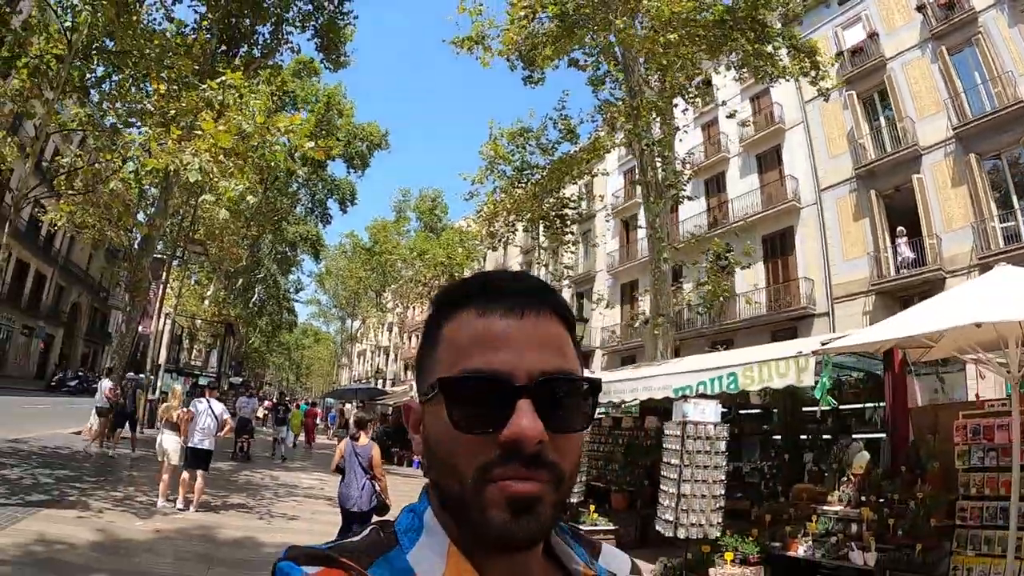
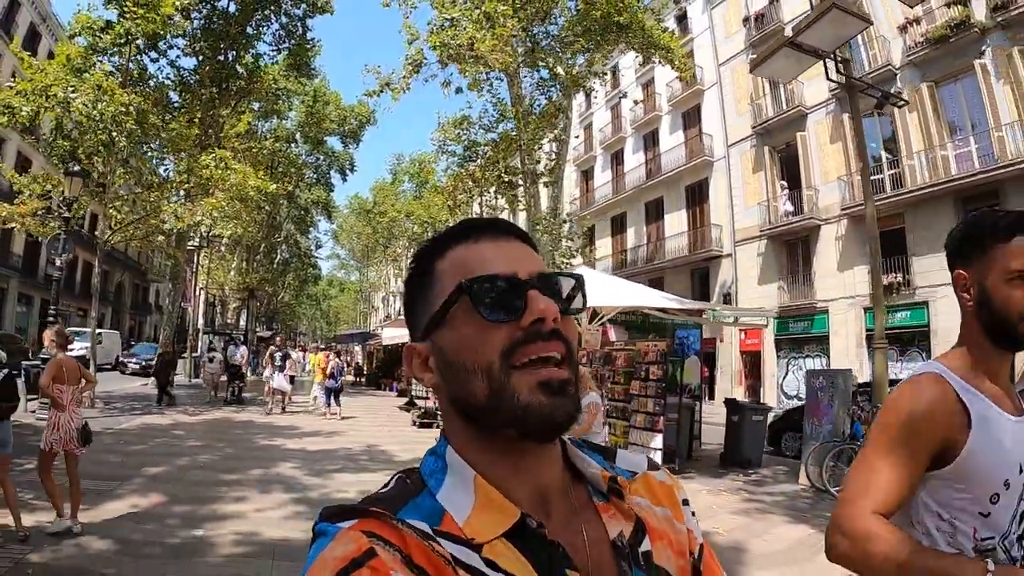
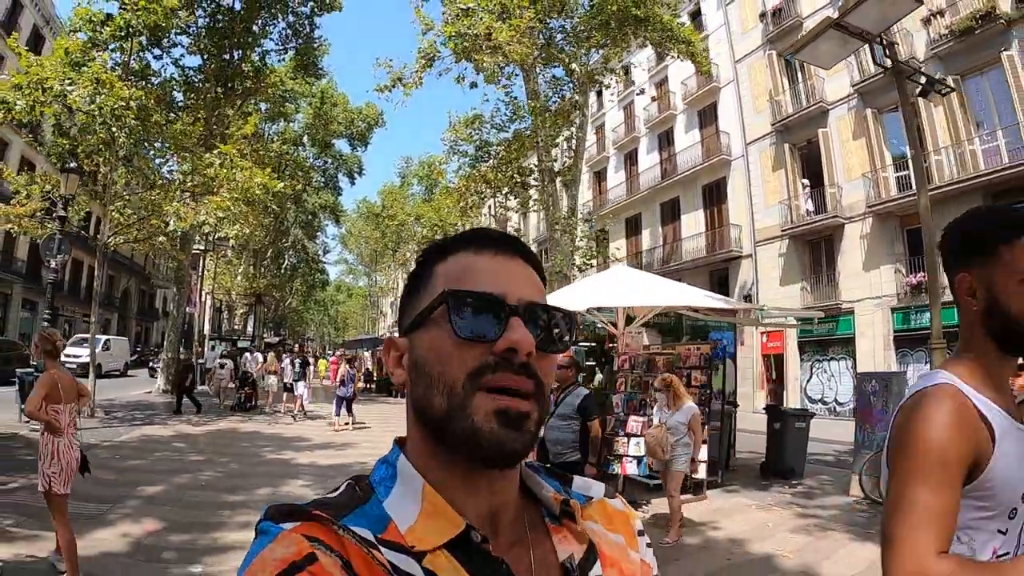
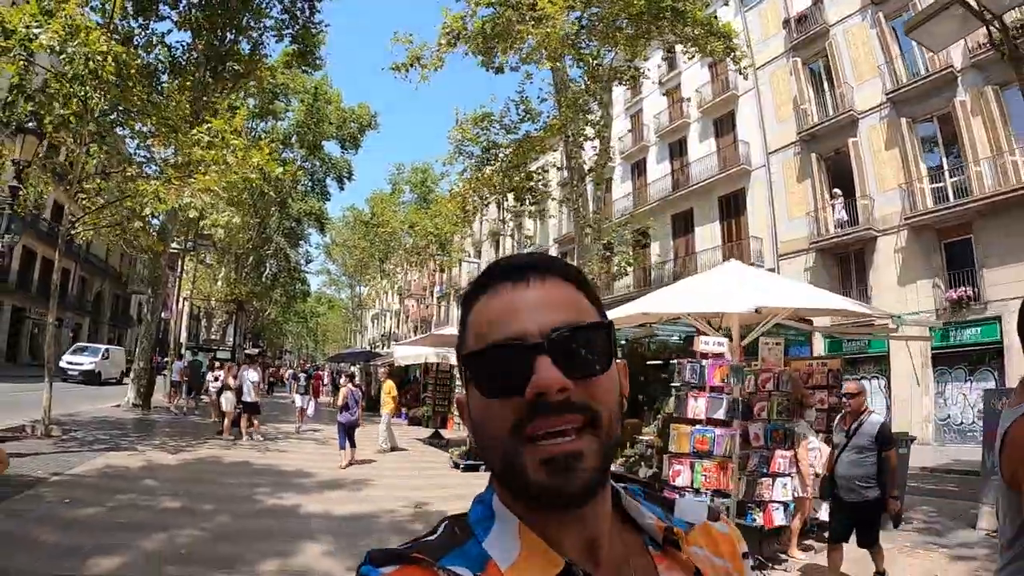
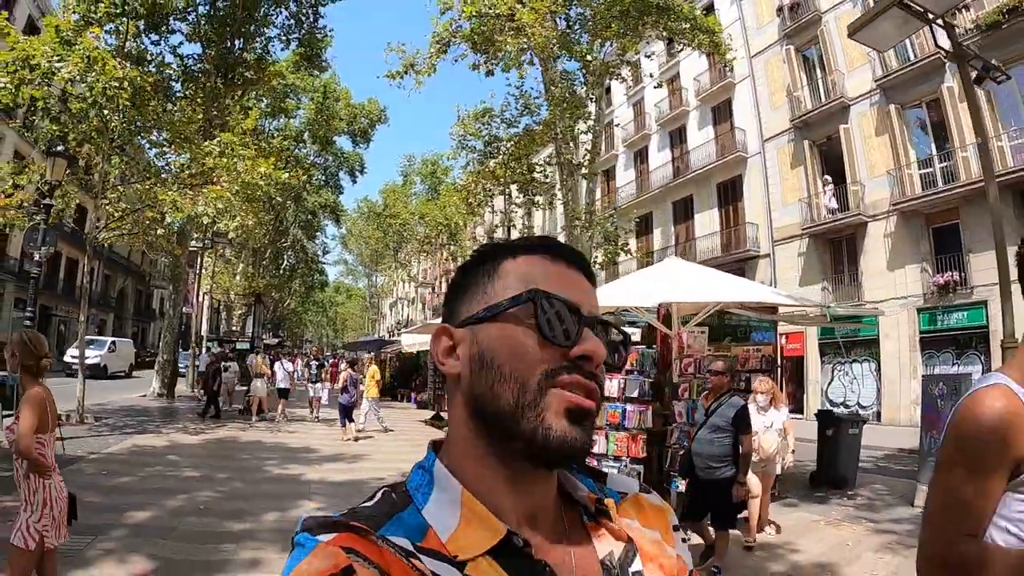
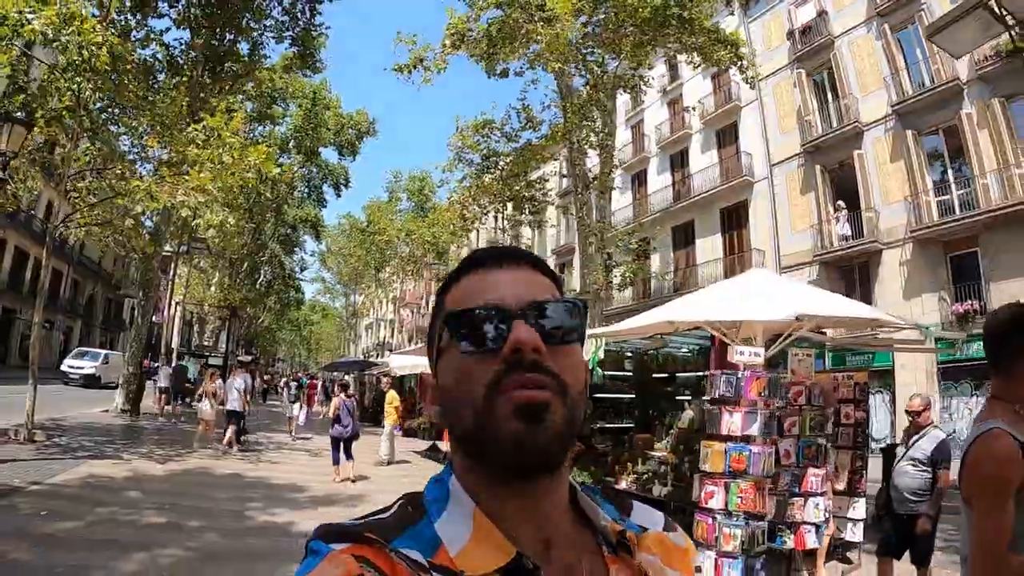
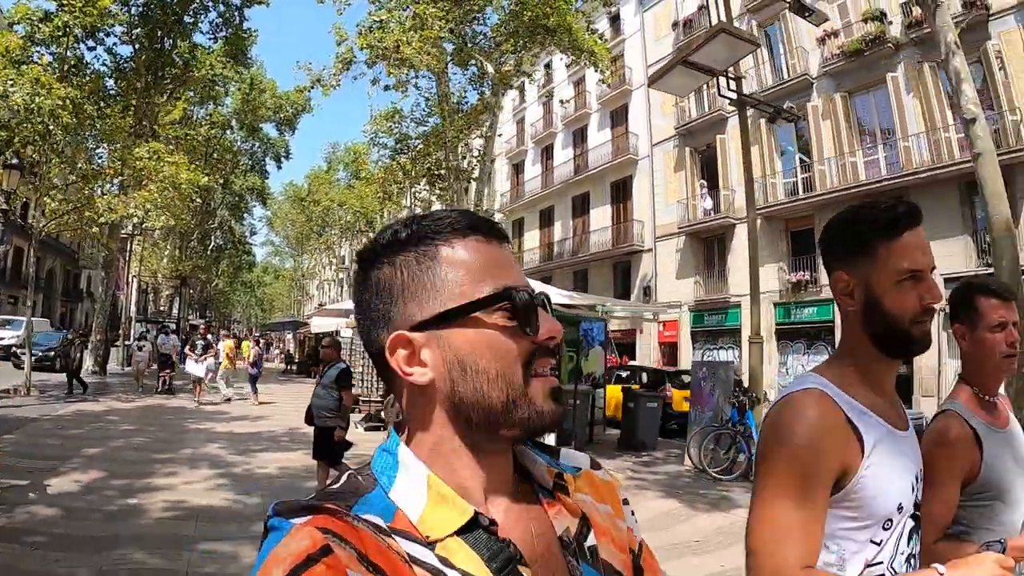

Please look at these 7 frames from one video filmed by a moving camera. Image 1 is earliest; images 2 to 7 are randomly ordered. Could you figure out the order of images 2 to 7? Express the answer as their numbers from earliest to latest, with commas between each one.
6, 4, 5, 3, 2, 7
